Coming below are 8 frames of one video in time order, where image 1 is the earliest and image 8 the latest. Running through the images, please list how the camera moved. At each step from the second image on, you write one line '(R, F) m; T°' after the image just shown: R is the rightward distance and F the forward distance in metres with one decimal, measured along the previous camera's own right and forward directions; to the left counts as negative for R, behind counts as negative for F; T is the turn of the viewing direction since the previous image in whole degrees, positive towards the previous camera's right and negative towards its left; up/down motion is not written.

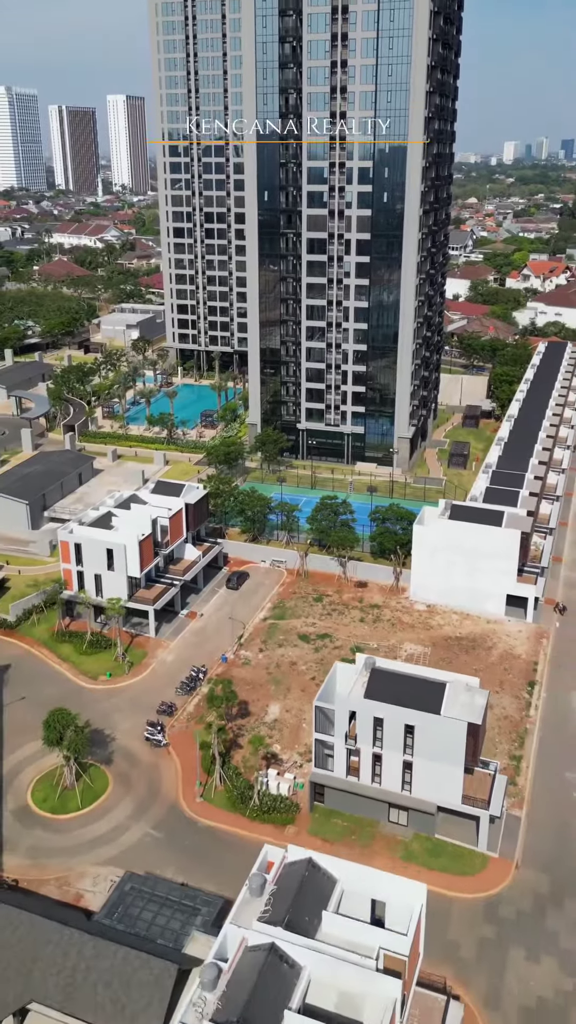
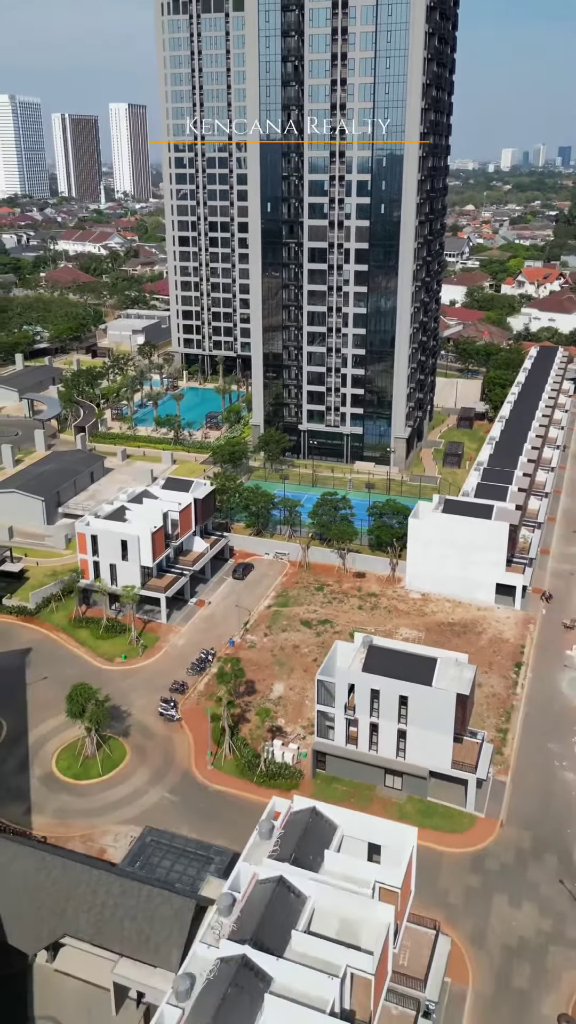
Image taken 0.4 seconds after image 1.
(-0.2, -1.8) m; 0°
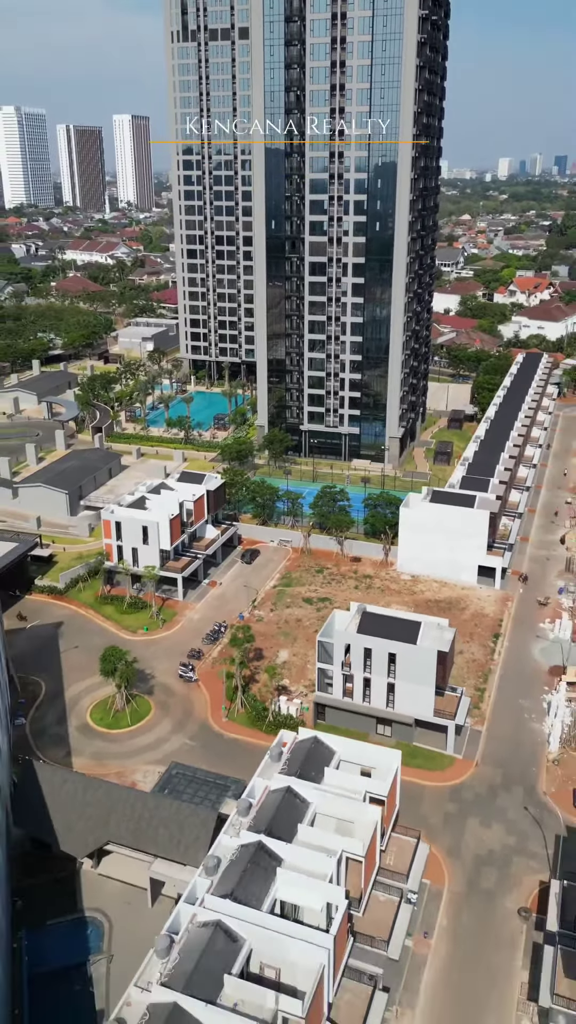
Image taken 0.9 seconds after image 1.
(-0.3, -3.2) m; 0°
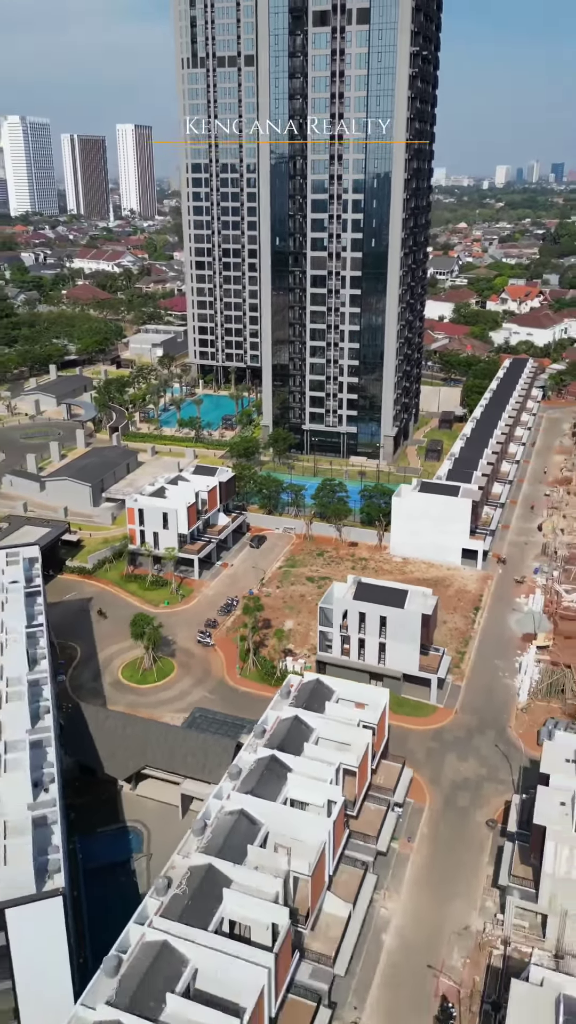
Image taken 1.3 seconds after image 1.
(-0.4, -3.7) m; 0°
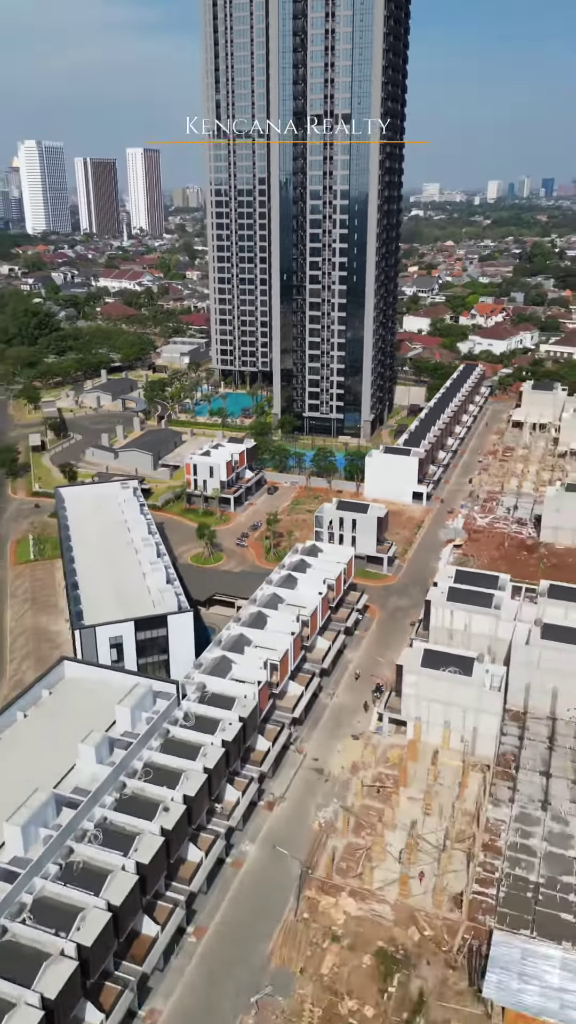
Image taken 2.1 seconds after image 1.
(-0.9, -16.3) m; 0°
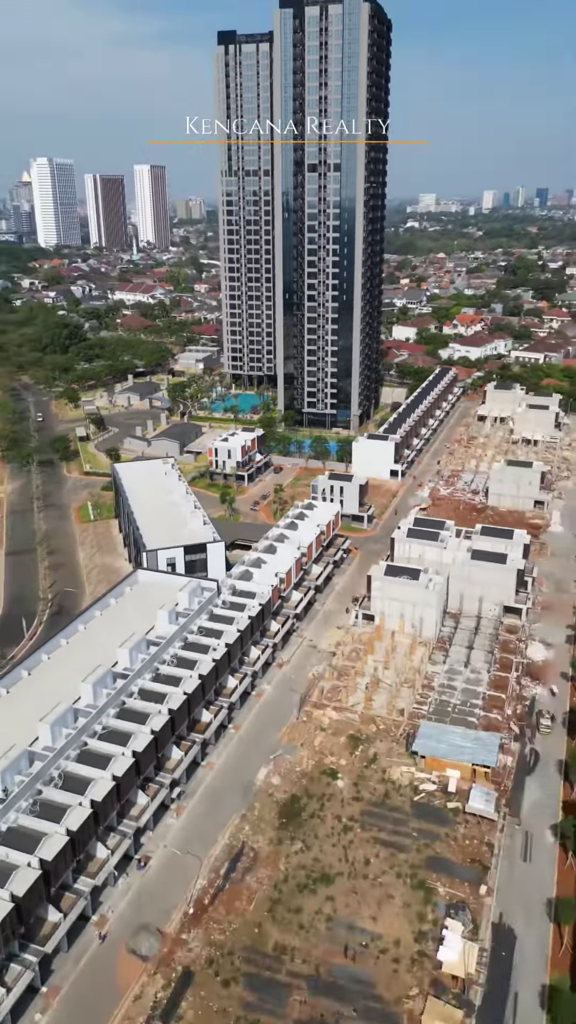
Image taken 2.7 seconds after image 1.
(-0.3, -12.8) m; 0°
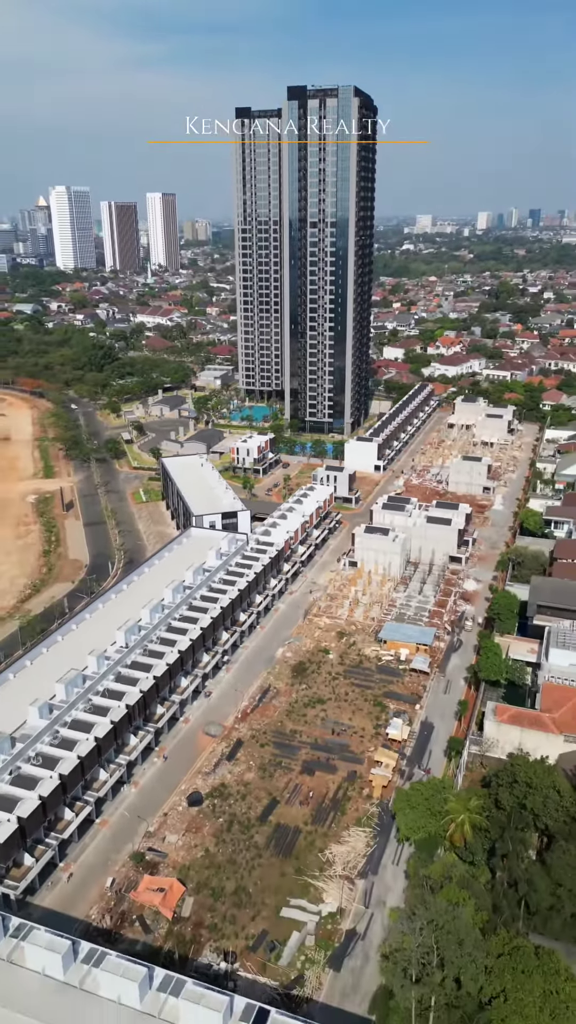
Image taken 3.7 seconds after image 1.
(-0.9, -17.3) m; 0°
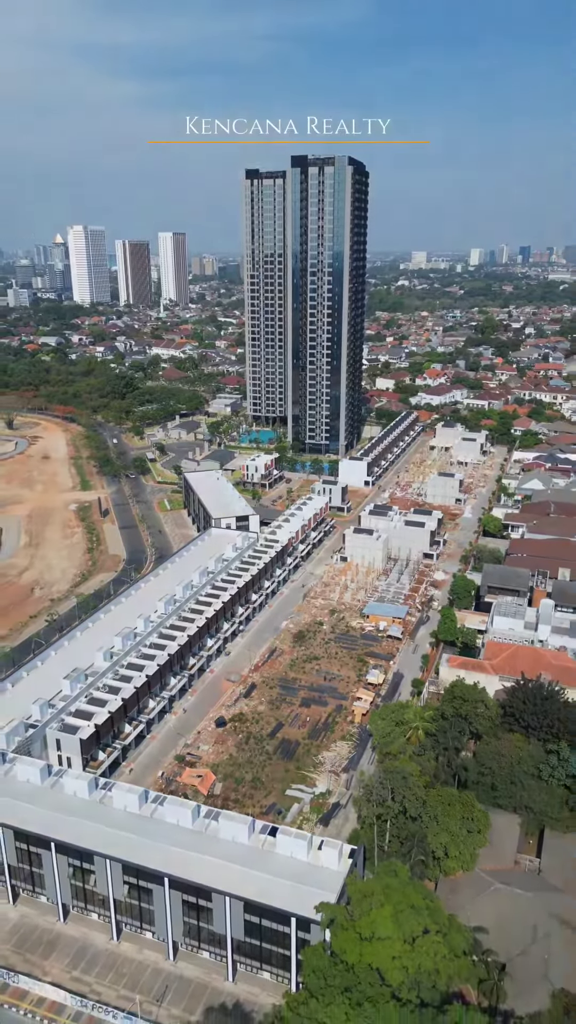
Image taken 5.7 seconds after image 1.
(-0.3, -13.1) m; 0°
